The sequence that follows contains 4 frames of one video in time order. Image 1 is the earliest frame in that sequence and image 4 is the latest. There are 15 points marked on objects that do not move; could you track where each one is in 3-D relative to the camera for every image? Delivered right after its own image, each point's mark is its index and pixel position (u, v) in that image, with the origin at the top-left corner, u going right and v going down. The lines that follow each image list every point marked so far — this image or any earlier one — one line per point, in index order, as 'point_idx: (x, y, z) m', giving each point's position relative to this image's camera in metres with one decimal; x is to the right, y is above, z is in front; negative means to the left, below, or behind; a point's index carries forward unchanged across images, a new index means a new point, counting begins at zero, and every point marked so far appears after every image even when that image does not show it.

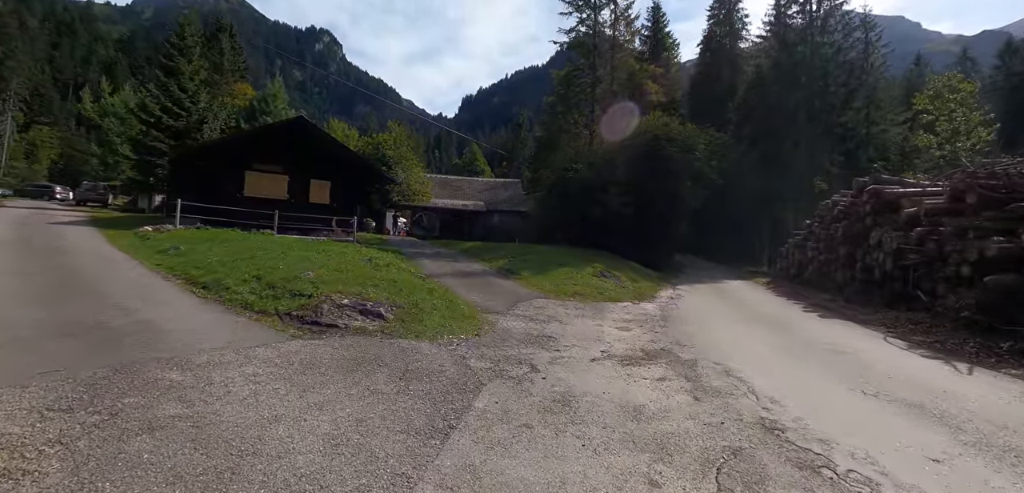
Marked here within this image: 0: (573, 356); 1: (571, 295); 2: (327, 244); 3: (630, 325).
0: (+0.9, -1.6, +7.3) m
1: (+1.7, -1.4, +14.6) m
2: (-6.1, 0.0, +16.9) m
3: (+2.5, -1.7, +11.1) m
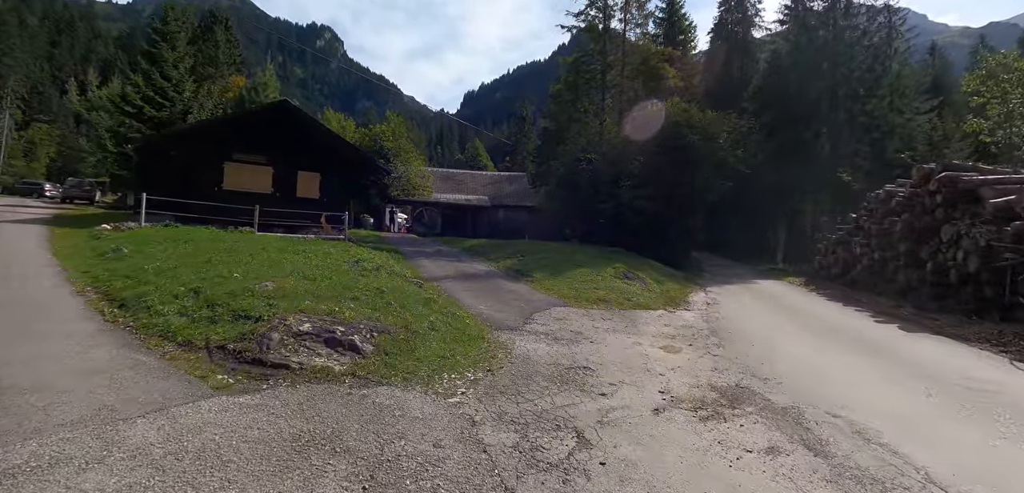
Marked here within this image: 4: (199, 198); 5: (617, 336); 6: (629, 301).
0: (+1.2, -1.6, +5.1) m
1: (+2.0, -1.4, +12.4) m
2: (-5.8, 0.0, +14.7) m
3: (+2.8, -1.7, +8.9) m
4: (-11.8, +1.8, +19.0) m
5: (+1.9, -1.6, +9.1) m
6: (+3.0, -1.4, +12.9) m
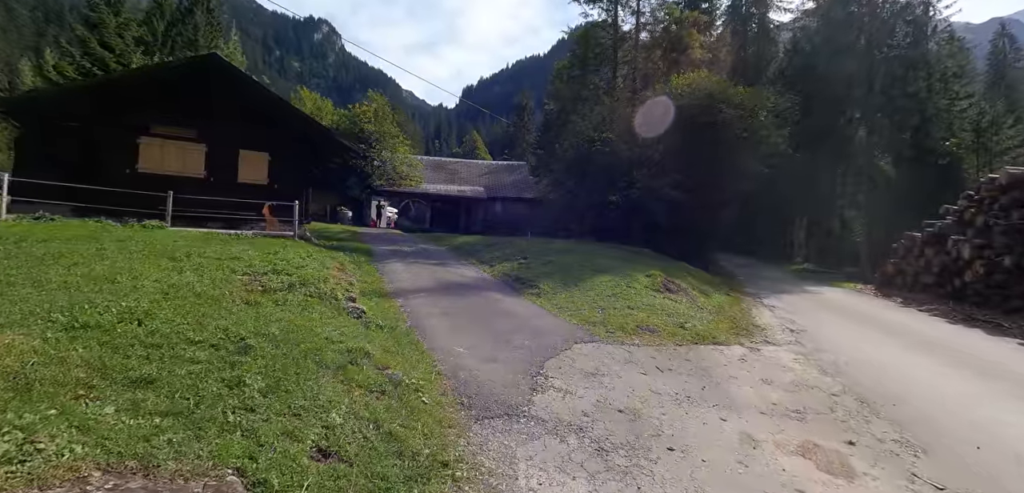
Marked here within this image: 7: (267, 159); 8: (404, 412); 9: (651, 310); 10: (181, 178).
0: (+1.2, -1.7, +0.9) m
1: (+2.0, -1.4, +8.2) m
2: (-5.8, 0.0, +10.5) m
3: (+2.8, -1.8, +4.7) m
4: (-11.9, +1.9, +14.7) m
5: (+1.9, -1.7, +4.9) m
6: (+2.9, -1.4, +8.7) m
7: (-8.0, +2.8, +16.4) m
8: (-0.9, -1.3, +4.0) m
9: (+2.6, -1.2, +9.4) m
10: (-10.0, +2.1, +15.3) m
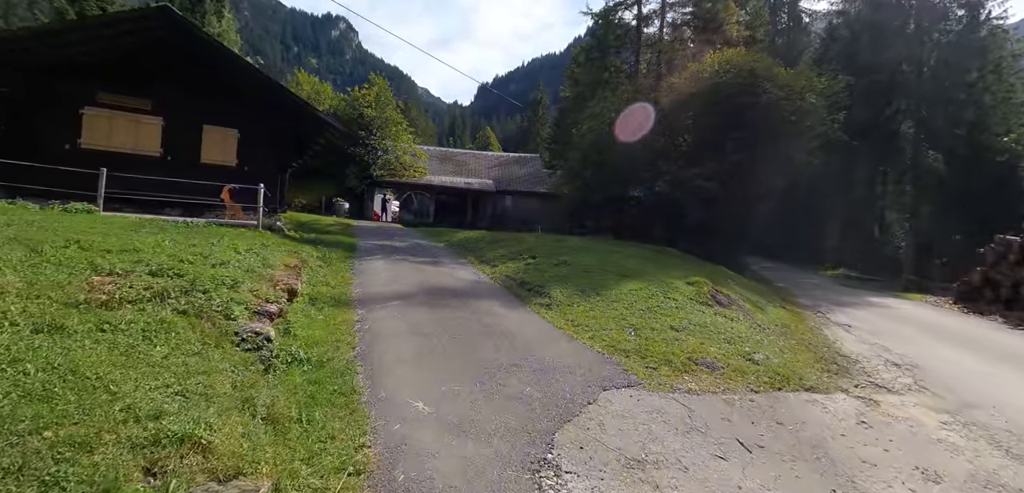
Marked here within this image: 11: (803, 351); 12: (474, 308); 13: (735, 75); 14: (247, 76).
0: (+0.9, -1.7, -1.6) m
1: (+1.9, -1.4, +5.7) m
2: (-5.8, +0.2, +8.1) m
3: (+2.7, -1.8, +2.1) m
4: (-11.7, +2.1, +12.5) m
5: (+1.7, -1.7, +2.3) m
6: (+2.9, -1.4, +6.1) m
7: (-7.7, +3.0, +14.1) m
8: (-1.0, -1.2, +1.5) m
9: (+2.6, -1.2, +6.8) m
10: (-9.8, +2.3, +13.1) m
11: (+4.1, -1.5, +7.0) m
12: (-0.5, -0.9, +7.5) m
13: (+7.9, +6.1, +18.0) m
14: (-7.3, +4.7, +13.8) m
